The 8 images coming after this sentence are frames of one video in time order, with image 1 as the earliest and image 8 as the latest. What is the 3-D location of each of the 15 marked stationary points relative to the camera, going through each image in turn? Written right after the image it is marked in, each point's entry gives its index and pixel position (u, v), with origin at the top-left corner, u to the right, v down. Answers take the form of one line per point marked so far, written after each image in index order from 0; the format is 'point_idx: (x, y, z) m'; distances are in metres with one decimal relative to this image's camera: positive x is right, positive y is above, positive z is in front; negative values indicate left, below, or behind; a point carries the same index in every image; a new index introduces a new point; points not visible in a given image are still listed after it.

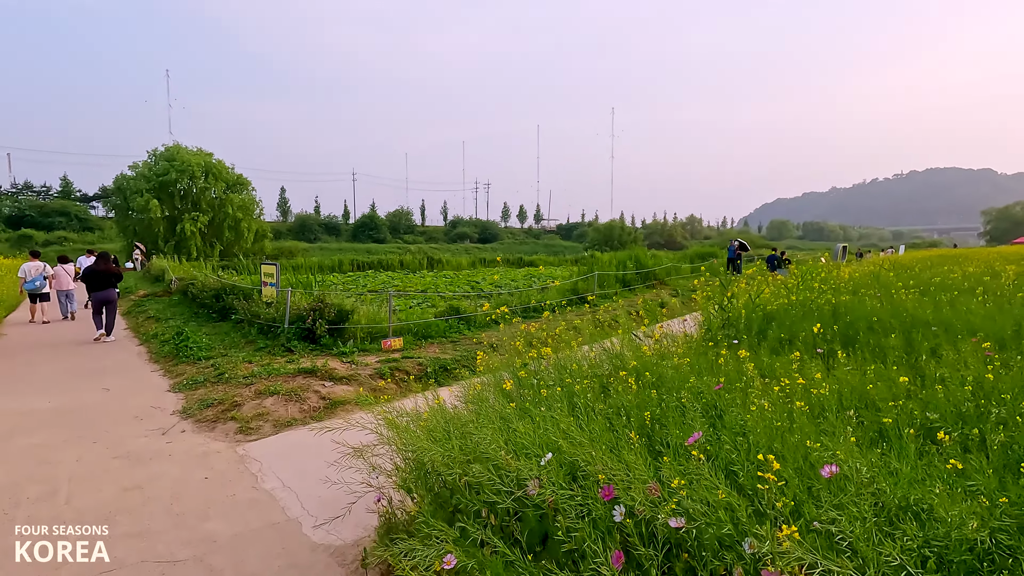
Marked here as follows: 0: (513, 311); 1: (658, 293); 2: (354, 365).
0: (0.0, -0.5, +10.3) m
1: (+4.1, -0.2, +14.6) m
2: (-1.8, -0.9, +6.2) m
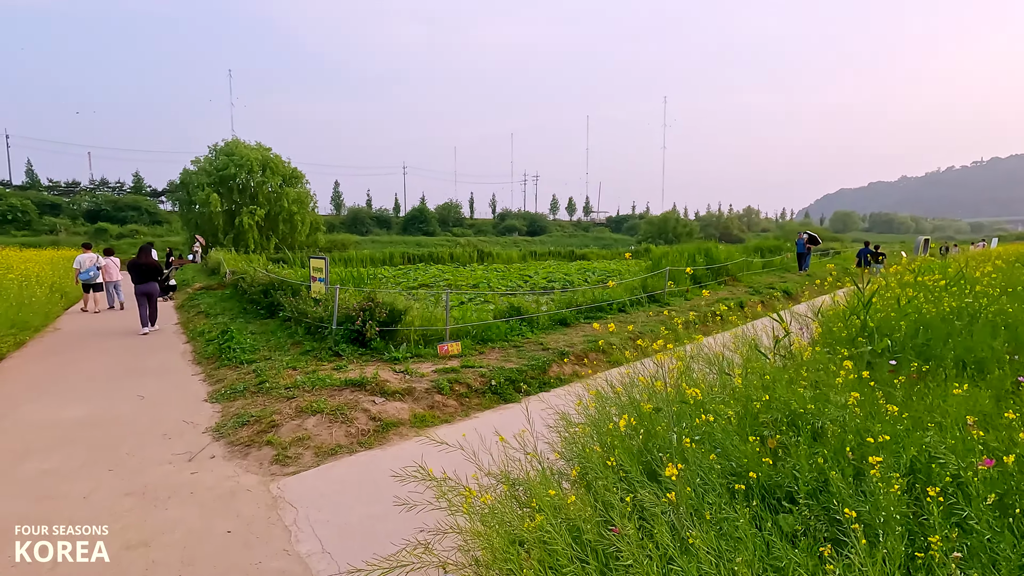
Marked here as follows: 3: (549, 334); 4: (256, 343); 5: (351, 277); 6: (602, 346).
0: (+1.1, -0.4, +9.3) m
1: (+5.6, -0.1, +13.2) m
2: (-1.0, -0.9, +5.4) m
3: (+0.5, -0.7, +8.0) m
4: (-3.5, -0.8, +7.3) m
5: (-3.0, +0.2, +10.0) m
6: (+1.2, -0.8, +7.2) m
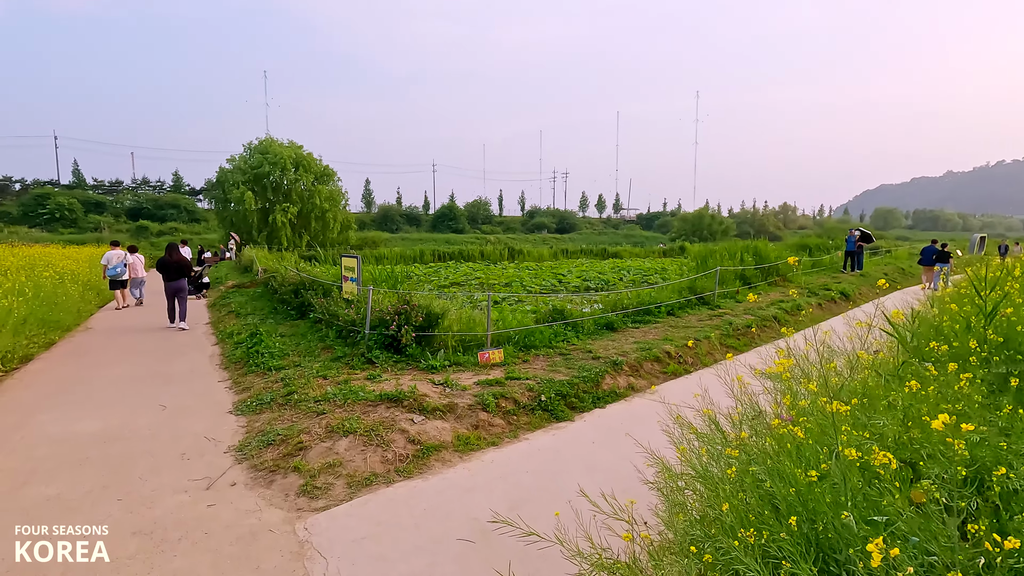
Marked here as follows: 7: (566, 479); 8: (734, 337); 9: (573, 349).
0: (+1.8, -0.5, +8.6) m
1: (+6.5, -0.2, +12.3) m
2: (-0.6, -0.9, +4.9) m
3: (+1.2, -0.7, +7.4) m
4: (-2.9, -0.8, +6.9) m
5: (-2.3, +0.2, +9.6) m
6: (+1.8, -0.8, +6.6) m
7: (+0.4, -1.3, +3.7) m
8: (+3.4, -0.7, +8.2) m
9: (+0.8, -0.8, +6.8) m
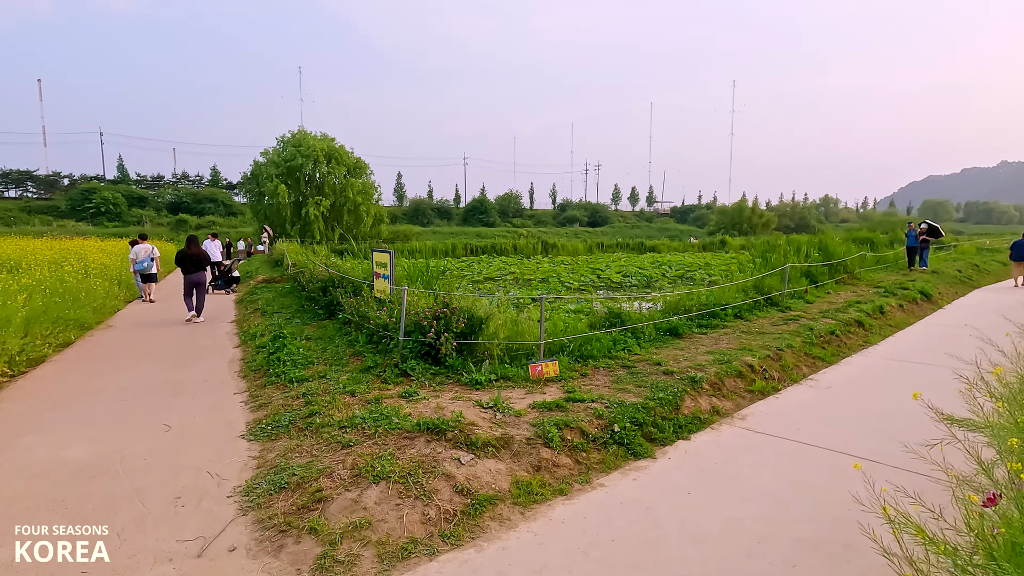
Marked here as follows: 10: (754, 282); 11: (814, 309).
0: (+2.5, -0.4, +7.6) m
1: (+7.3, -0.1, +11.0) m
2: (-0.1, -0.9, +4.0) m
3: (+1.8, -0.7, +6.4) m
4: (-2.3, -0.8, +6.2) m
5: (-1.5, +0.2, +8.8) m
6: (+2.4, -0.8, +5.6) m
7: (+0.8, -1.3, +2.7) m
8: (+4.1, -0.8, +7.1) m
9: (+1.4, -0.8, +5.8) m
10: (+4.3, +0.1, +9.6) m
11: (+5.3, -0.4, +9.4) m
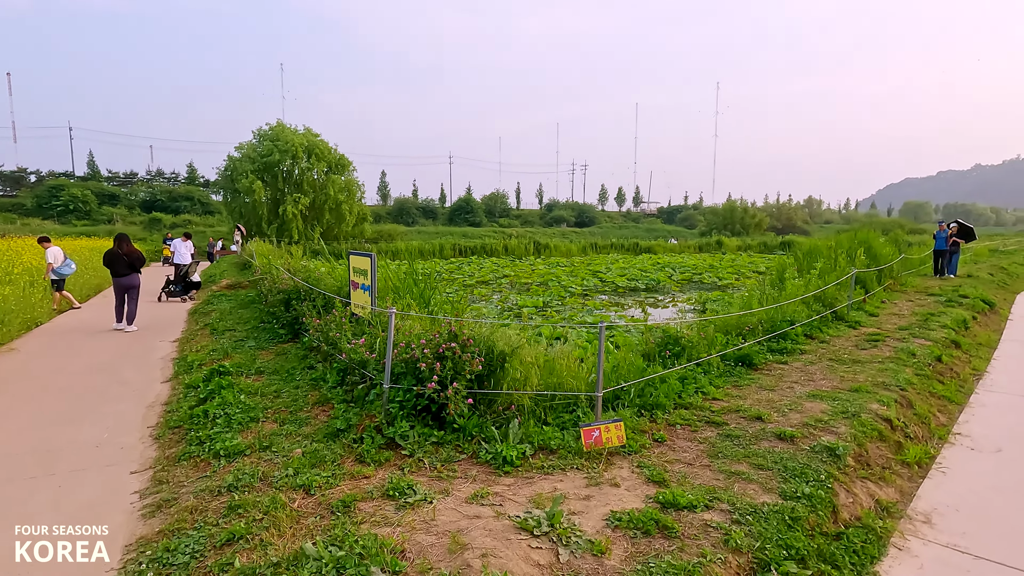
0: (+2.7, -0.6, +5.9) m
1: (+7.5, -0.3, +9.5) m
2: (+0.2, -1.1, +2.2) m
3: (+2.0, -0.9, +4.7) m
4: (-2.1, -0.9, +4.4) m
5: (-1.3, +0.1, +7.0) m
6: (+2.6, -1.0, +3.9) m
7: (+1.1, -1.5, +1.0) m
8: (+4.3, -0.9, +5.4) m
9: (+1.6, -0.9, +4.1) m
10: (+4.5, -0.1, +7.9) m
11: (+5.5, -0.5, +7.8) m
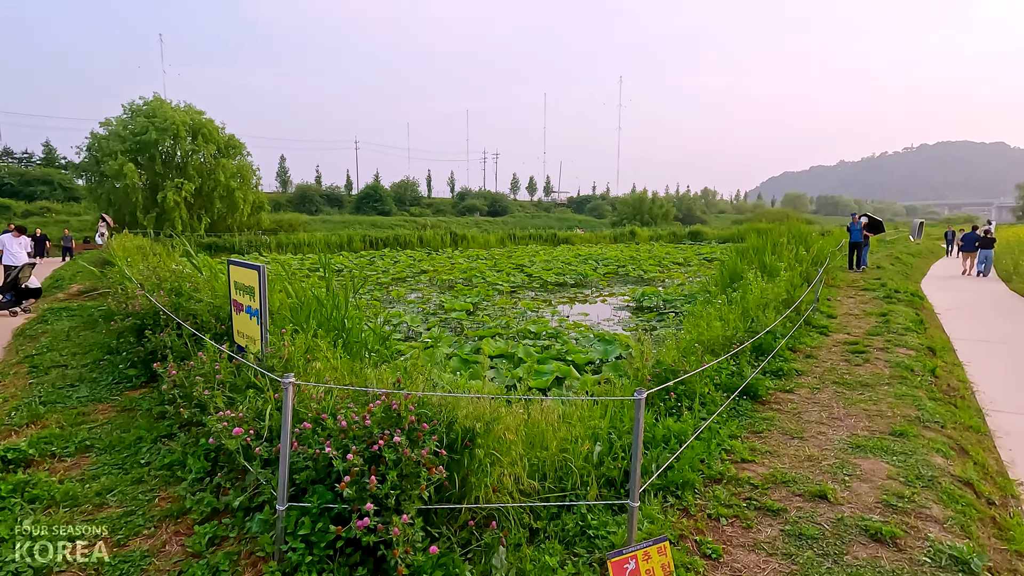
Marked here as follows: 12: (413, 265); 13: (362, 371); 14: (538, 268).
0: (+2.2, -0.7, +5.0) m
1: (+6.3, -0.3, +9.2) m
2: (+0.4, -1.3, +0.9) m
3: (+1.7, -1.0, +3.7) m
4: (-2.2, -1.1, +2.6) m
5: (-2.0, -0.1, +5.4) m
6: (+2.5, -1.1, +2.9) m
7: (+1.5, -1.7, -0.1) m
8: (+3.9, -1.0, +4.8) m
9: (+1.5, -1.1, +3.0) m
10: (+3.6, -0.1, +7.2) m
11: (+4.6, -0.6, +7.2) m
12: (-3.5, +0.8, +19.1) m
13: (-1.0, -0.6, +3.7) m
14: (+1.0, +0.7, +19.9) m
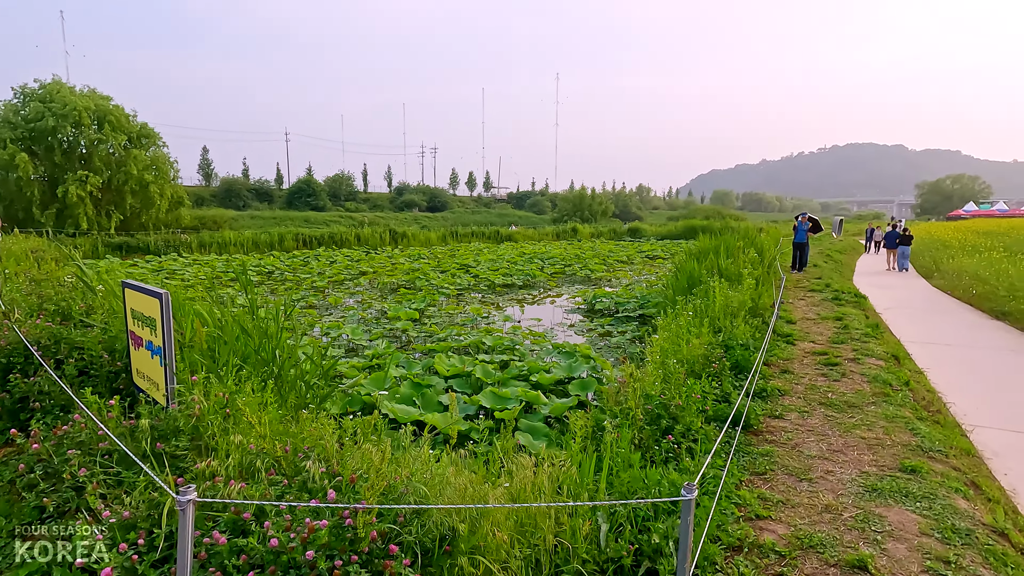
0: (+1.9, -0.9, +4.6) m
1: (+5.5, -0.3, +9.3) m
2: (+0.6, -1.5, +0.4) m
3: (+1.6, -1.2, +3.2) m
4: (-2.3, -1.4, +1.8) m
5: (-2.3, -0.3, +4.5) m
6: (+2.4, -1.3, +2.6) m
7: (+1.8, -1.9, -0.6) m
8: (+3.6, -1.1, +4.6) m
9: (+1.4, -1.3, +2.5) m
10: (+3.1, -0.2, +7.0) m
11: (+4.1, -0.6, +7.1) m
12: (-5.4, +0.7, +18.0) m
13: (-1.2, -0.8, +3.0) m
14: (-1.0, +0.7, +19.3) m
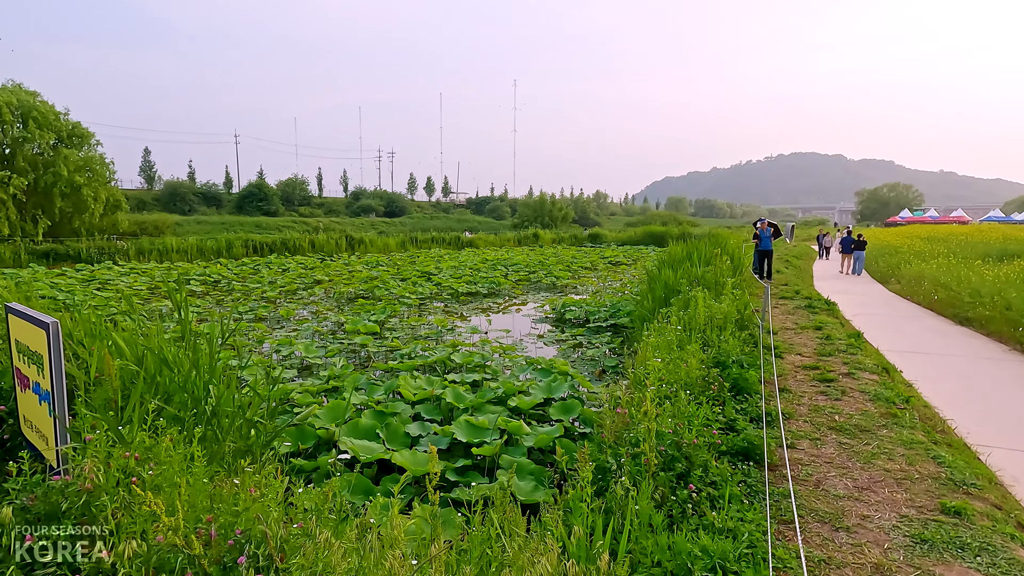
0: (+1.8, -1.0, +4.2) m
1: (+5.0, -0.4, +9.1) m
2: (+0.7, -1.6, -0.2) m
3: (+1.6, -1.3, +2.8) m
4: (-2.2, -1.5, +1.0) m
5: (-2.4, -0.4, +3.7) m
6: (+2.4, -1.4, +2.2) m
7: (+2.0, -2.0, -1.0) m
8: (+3.4, -1.2, +4.2) m
9: (+1.4, -1.4, +2.0) m
10: (+2.7, -0.3, +6.6) m
11: (+3.7, -0.8, +6.8) m
12: (-6.5, +0.4, +16.9) m
13: (-1.2, -0.9, +2.3) m
14: (-2.2, +0.4, +18.6) m
